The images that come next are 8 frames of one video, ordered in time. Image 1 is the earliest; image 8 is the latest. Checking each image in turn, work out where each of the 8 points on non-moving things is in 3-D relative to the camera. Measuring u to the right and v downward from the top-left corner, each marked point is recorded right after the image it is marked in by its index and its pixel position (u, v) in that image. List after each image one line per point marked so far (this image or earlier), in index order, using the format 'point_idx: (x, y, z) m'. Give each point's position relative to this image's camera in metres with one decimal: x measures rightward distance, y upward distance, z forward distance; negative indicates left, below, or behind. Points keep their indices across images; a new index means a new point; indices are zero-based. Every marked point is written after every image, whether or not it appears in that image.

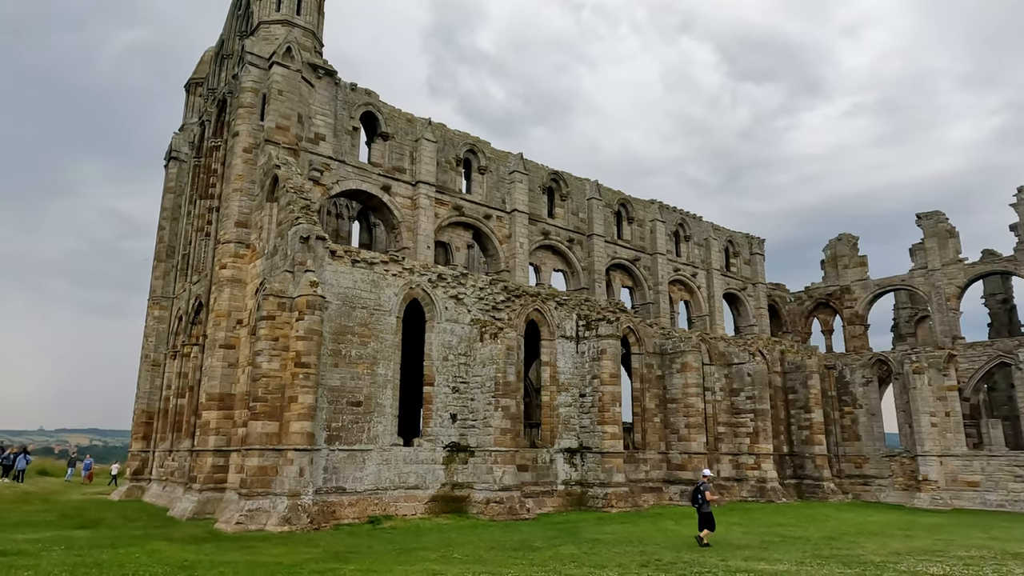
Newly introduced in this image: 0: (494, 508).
0: (-0.5, -5.8, +17.2) m
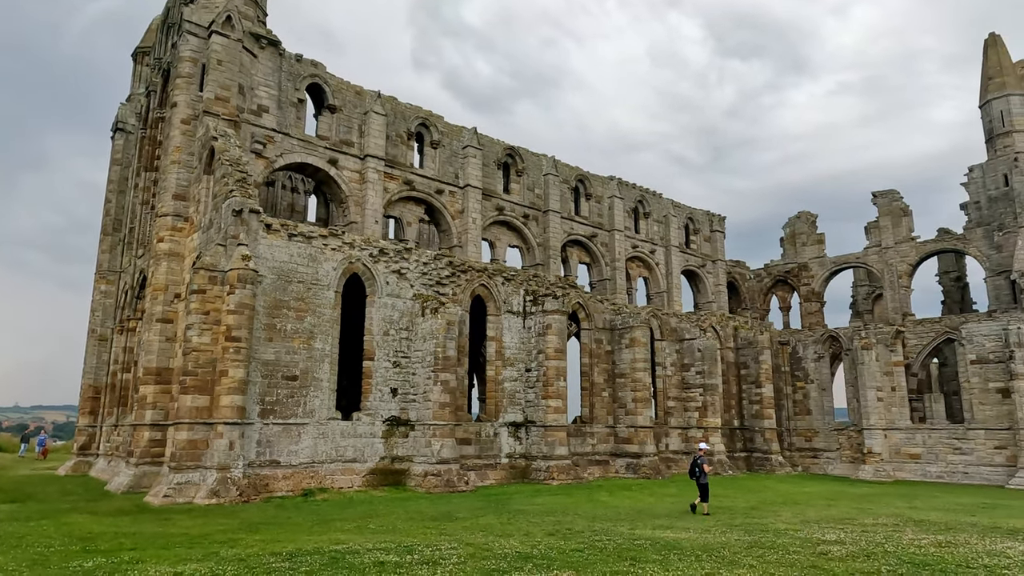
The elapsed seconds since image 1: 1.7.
0: (-2.1, -5.1, +17.4) m
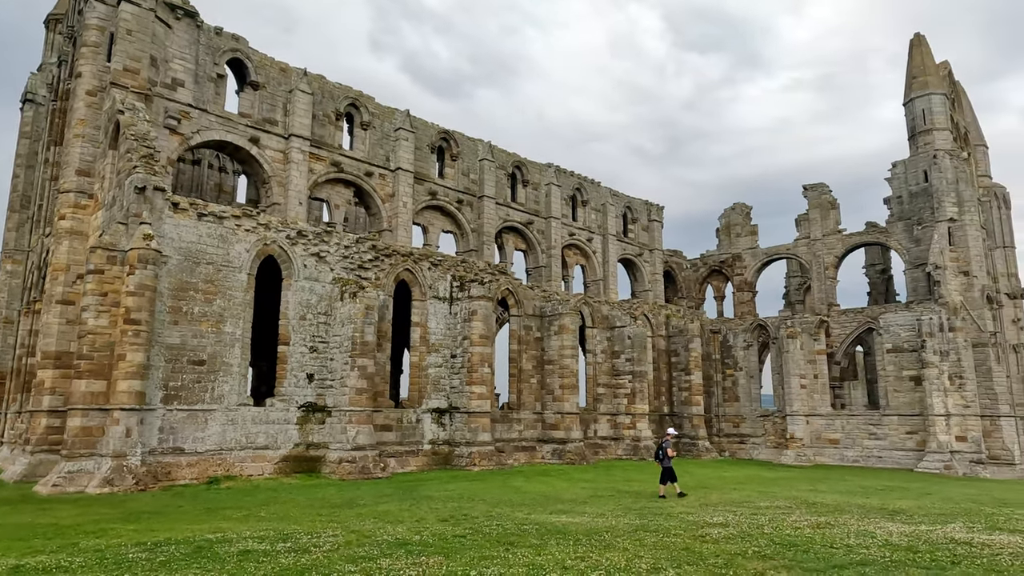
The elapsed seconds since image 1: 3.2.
0: (-4.3, -4.7, +17.1) m
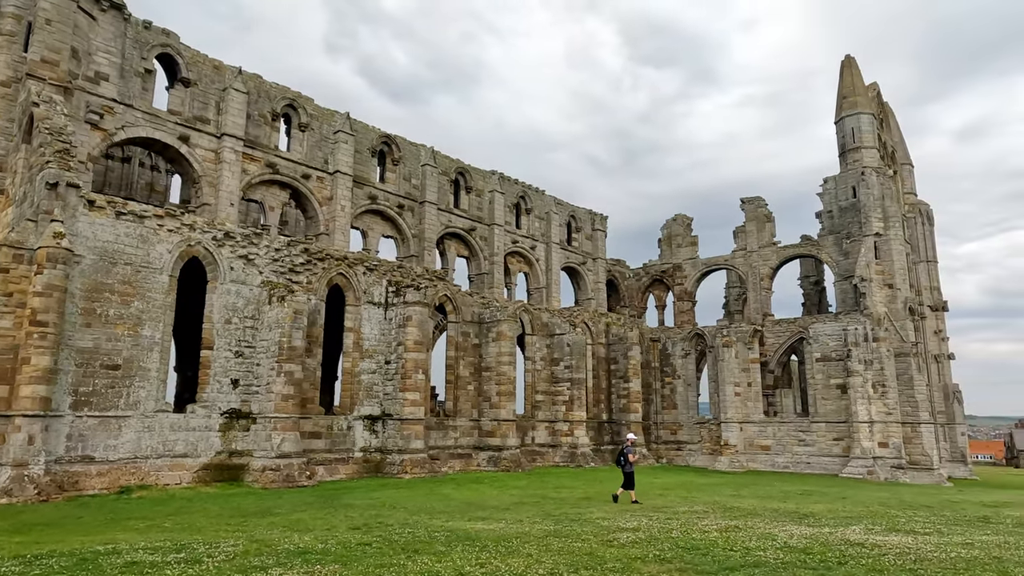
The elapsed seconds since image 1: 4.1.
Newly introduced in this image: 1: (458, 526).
0: (-6.1, -4.8, +16.6) m
1: (-0.9, -3.9, +10.8) m
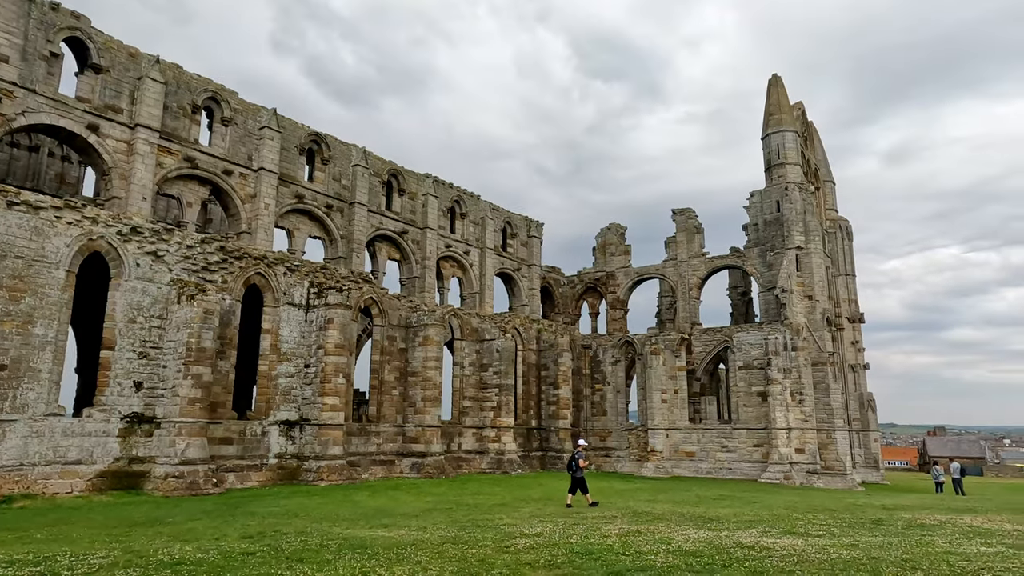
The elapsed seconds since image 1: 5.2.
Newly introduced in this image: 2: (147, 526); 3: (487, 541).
0: (-8.2, -4.7, +15.8) m
1: (-2.5, -3.9, +10.5) m
2: (-6.2, -4.0, +11.1) m
3: (-0.4, -3.7, +9.6) m
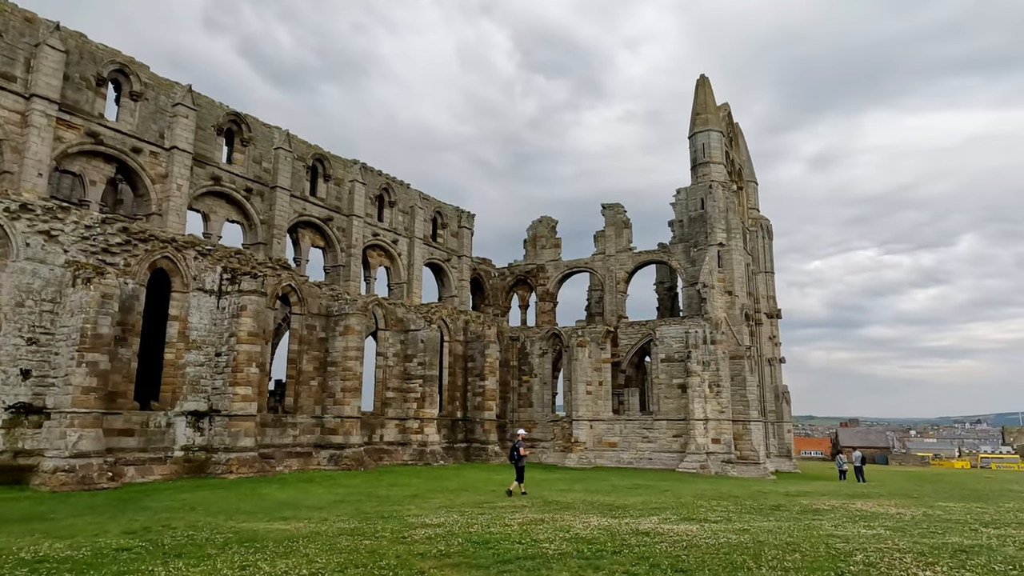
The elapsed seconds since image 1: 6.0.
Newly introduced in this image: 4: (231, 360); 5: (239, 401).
0: (-10.2, -4.3, +14.9) m
1: (-4.0, -3.6, +10.0) m
2: (-7.7, -3.7, +10.4) m
3: (-1.8, -3.5, +9.4) m
4: (-8.4, -2.2, +19.7) m
5: (-8.0, -3.3, +19.3) m
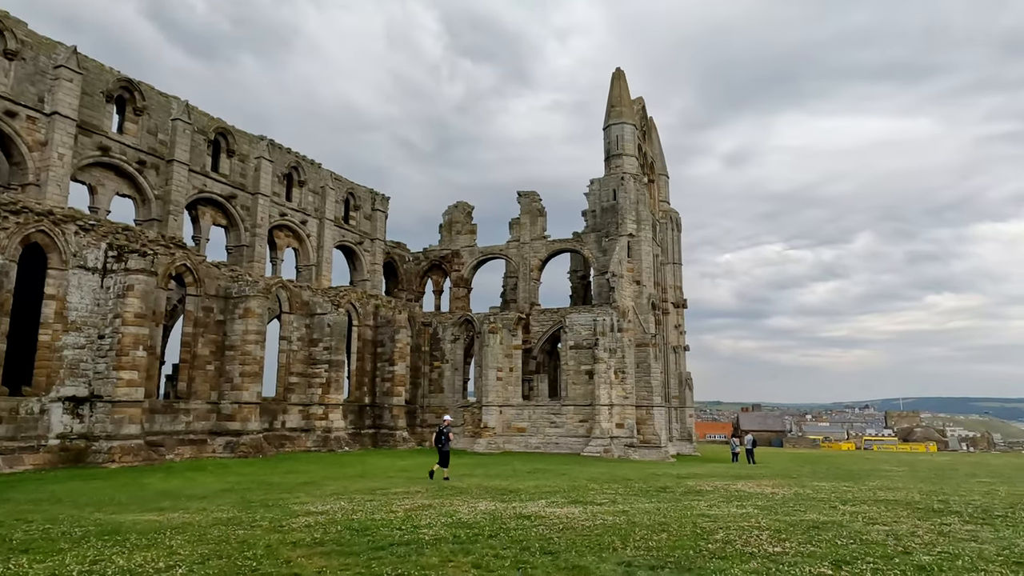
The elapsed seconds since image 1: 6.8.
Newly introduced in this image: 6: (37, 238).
0: (-12.4, -3.7, +13.6) m
1: (-5.7, -3.3, +9.5) m
2: (-9.4, -3.3, +9.4) m
3: (-3.4, -3.2, +9.2) m
4: (-11.1, -1.5, +18.6) m
5: (-10.7, -2.7, +18.3) m
6: (-12.7, +1.3, +17.7) m
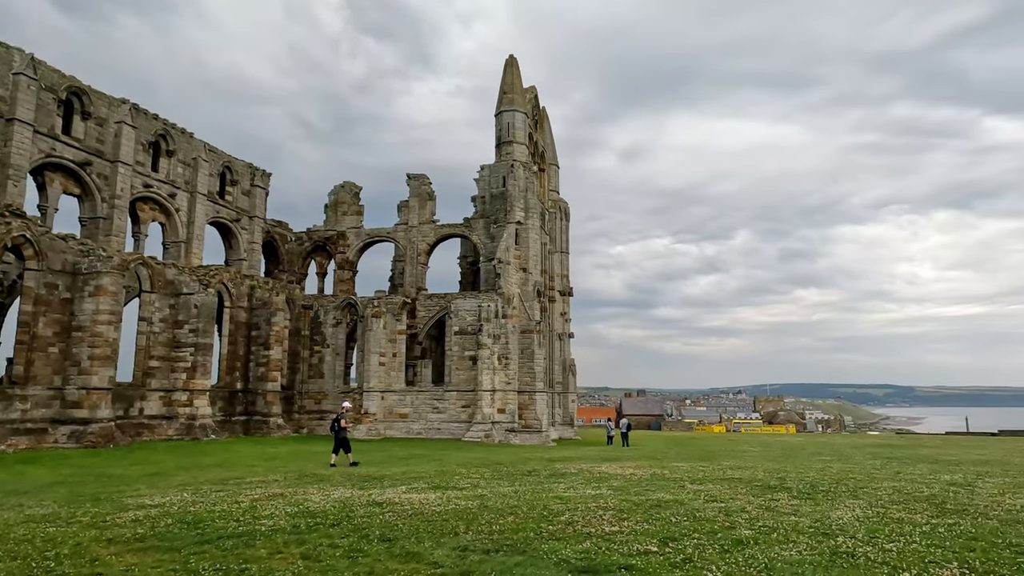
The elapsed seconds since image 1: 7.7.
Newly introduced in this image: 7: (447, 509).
0: (-15.0, -3.1, +11.4) m
1: (-7.7, -2.9, +8.4) m
2: (-11.4, -2.8, +7.7) m
3: (-5.4, -2.9, +8.4) m
4: (-14.4, -0.8, +16.4) m
5: (-14.0, -2.0, +16.2) m
6: (-15.8, +2.1, +15.3) m
7: (-0.8, -2.9, +8.5) m
